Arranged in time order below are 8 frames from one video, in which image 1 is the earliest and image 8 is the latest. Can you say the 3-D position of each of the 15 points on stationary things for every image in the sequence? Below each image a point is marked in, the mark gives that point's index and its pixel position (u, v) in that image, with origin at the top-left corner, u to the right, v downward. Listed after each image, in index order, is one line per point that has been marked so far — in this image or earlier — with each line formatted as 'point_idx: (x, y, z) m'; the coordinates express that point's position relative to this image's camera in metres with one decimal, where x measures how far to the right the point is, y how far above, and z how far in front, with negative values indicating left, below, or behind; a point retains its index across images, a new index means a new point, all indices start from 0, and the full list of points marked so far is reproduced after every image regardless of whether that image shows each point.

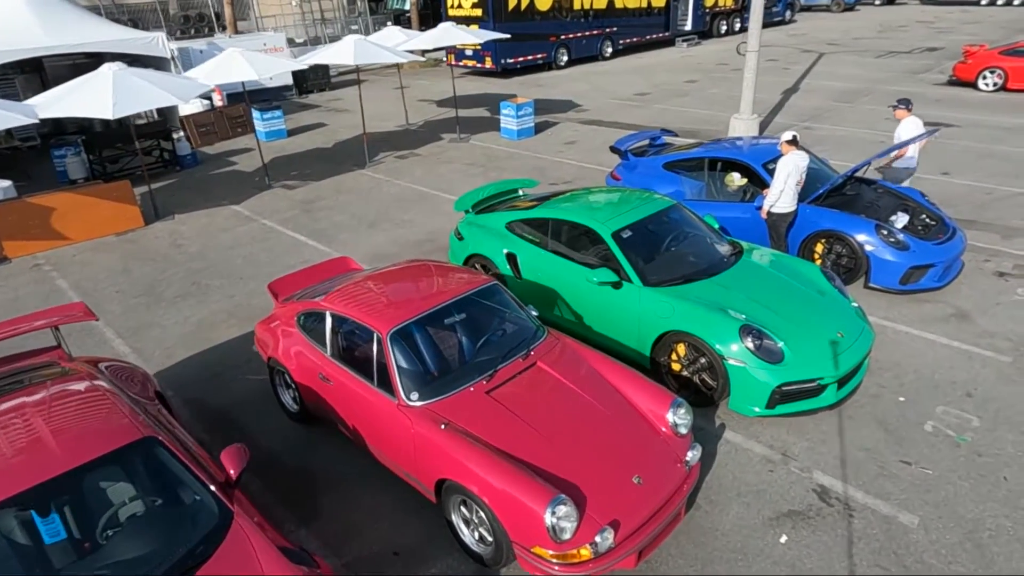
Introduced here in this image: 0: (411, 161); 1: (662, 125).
0: (-2.1, +2.7, +13.9) m
1: (+3.6, +3.9, +15.9) m
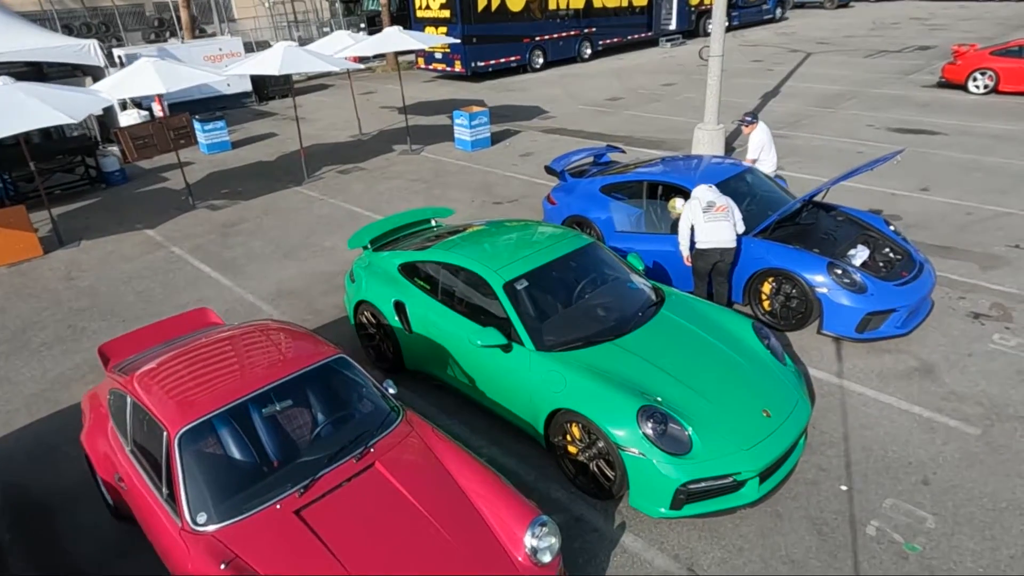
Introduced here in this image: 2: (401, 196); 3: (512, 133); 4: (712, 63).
0: (-3.1, +2.2, +13.0) m
1: (+2.6, +3.5, +14.9) m
2: (-2.0, +1.6, +11.6) m
3: (0.0, +3.6, +15.3) m
4: (+3.5, +3.9, +11.6) m
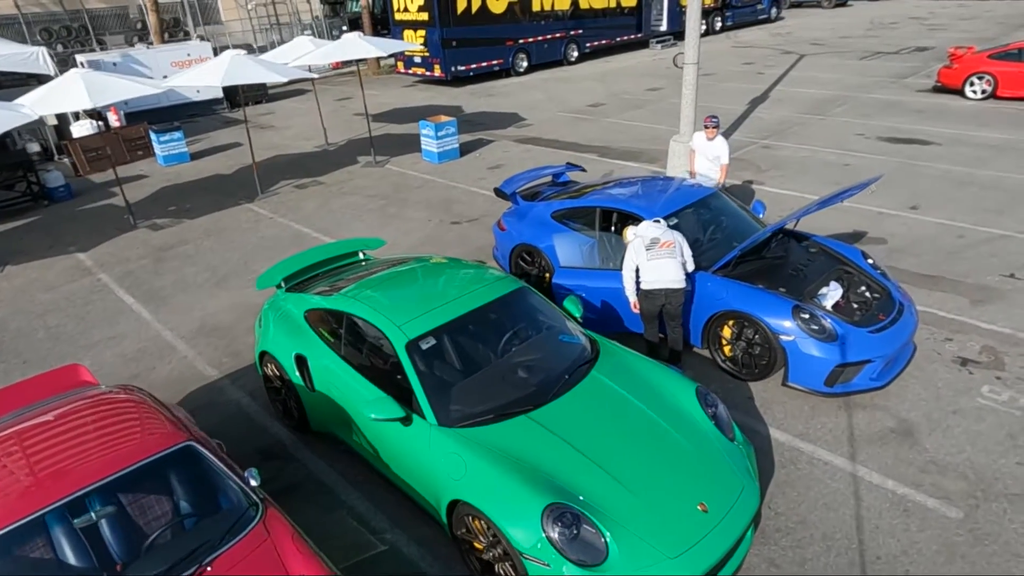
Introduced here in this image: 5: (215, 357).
0: (-3.7, +1.8, +12.2) m
1: (+2.0, +3.1, +14.2) m
2: (-2.6, +1.2, +10.9) m
3: (-0.6, +3.2, +14.6) m
4: (+2.8, +3.6, +10.8) m
5: (-3.2, -0.7, +7.0) m
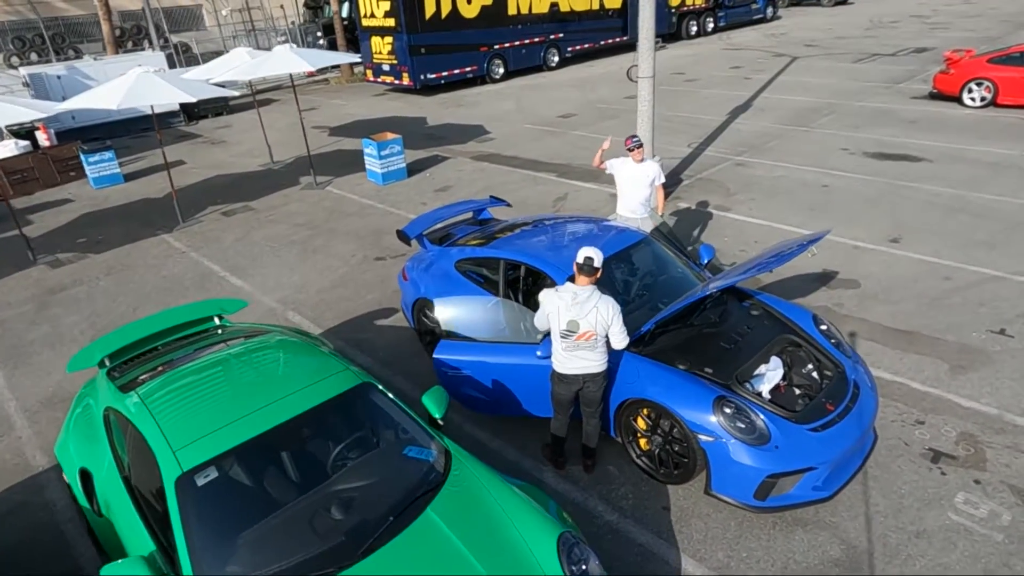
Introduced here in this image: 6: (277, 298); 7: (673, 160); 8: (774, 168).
0: (-4.7, +1.2, +11.2) m
1: (+1.1, +2.5, +13.0) m
2: (-3.5, +0.6, +9.9) m
3: (-1.5, +2.6, +13.5) m
4: (+1.9, +3.0, +9.7) m
5: (-4.1, -1.3, +6.0) m
6: (-2.9, -0.1, +8.2) m
7: (+3.1, +2.4, +12.5) m
8: (+4.6, +2.1, +11.7) m
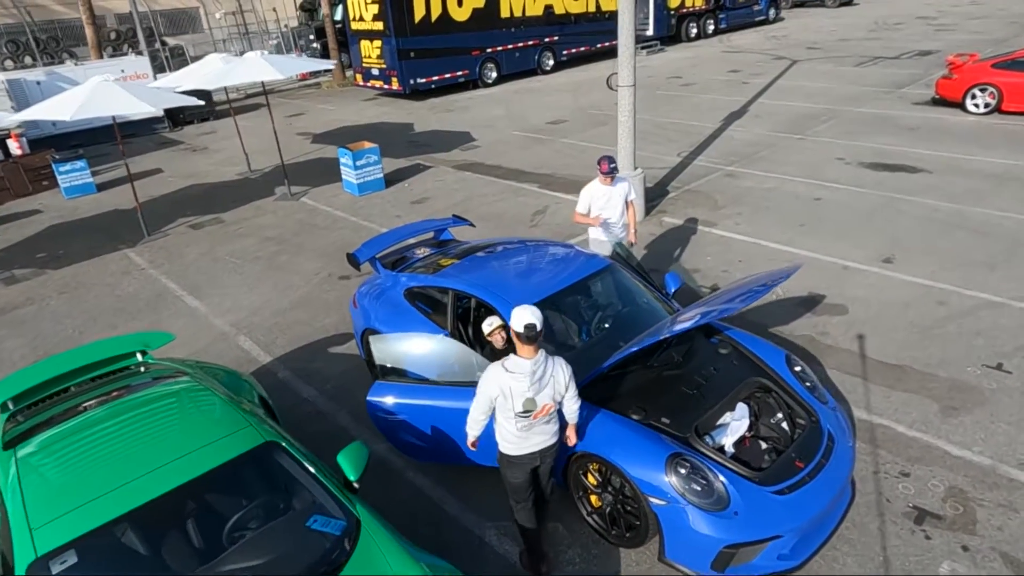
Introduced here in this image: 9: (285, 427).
0: (-5.0, +0.9, +10.8) m
1: (+0.7, +2.2, +12.6) m
2: (-3.9, +0.4, +9.4) m
3: (-1.9, +2.3, +13.0) m
4: (+1.5, +2.7, +9.2) m
5: (-4.5, -1.6, +5.5) m
6: (-3.3, -0.4, +7.8) m
7: (+2.7, +2.1, +12.1) m
8: (+4.3, +1.8, +11.2) m
9: (-2.0, -1.2, +5.8) m
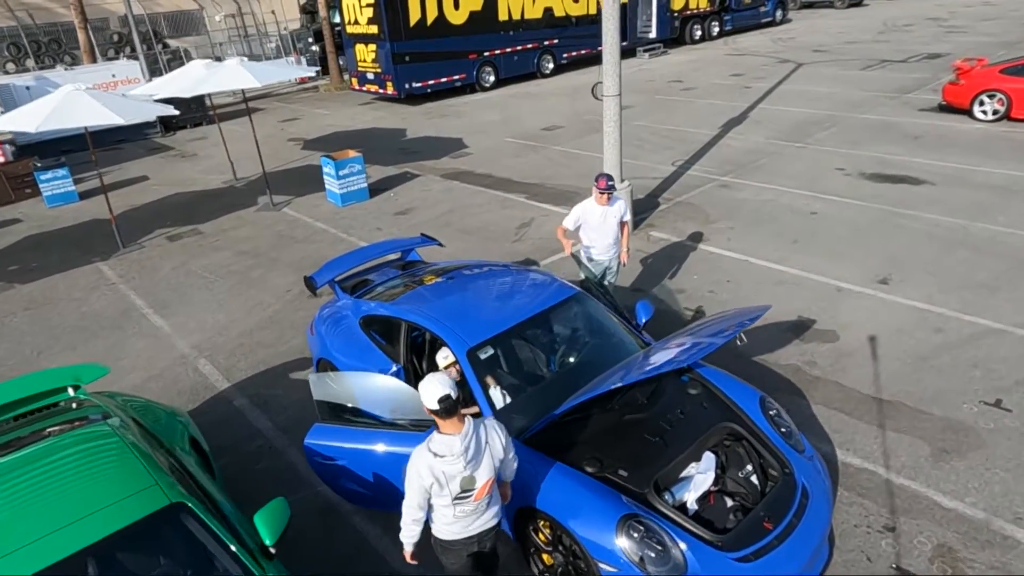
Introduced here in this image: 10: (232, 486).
0: (-5.3, +0.7, +10.5) m
1: (+0.5, +2.0, +12.2) m
2: (-4.2, +0.1, +9.1) m
3: (-2.1, +2.1, +12.7) m
4: (+1.3, +2.5, +8.8) m
5: (-4.9, -1.8, +5.3) m
6: (-3.6, -0.6, +7.5) m
7: (+2.5, +1.9, +11.7) m
8: (+4.0, +1.6, +10.7) m
9: (-2.3, -1.4, +5.5) m
10: (-2.2, -1.5, +5.2) m
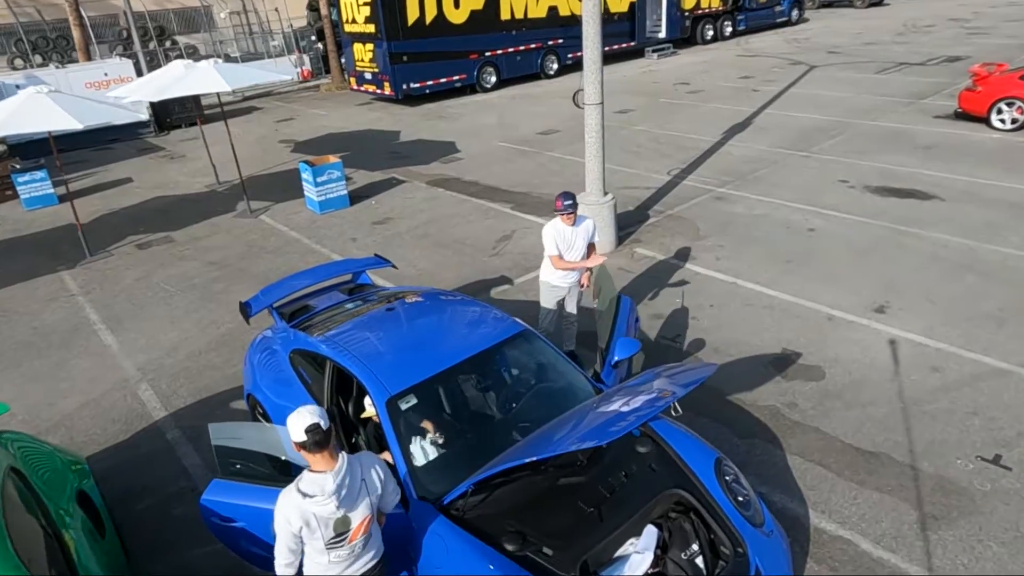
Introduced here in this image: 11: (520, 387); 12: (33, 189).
0: (-5.6, +0.5, +10.1) m
1: (+0.3, +1.8, +11.7) m
2: (-4.5, 0.0, +8.7) m
3: (-2.3, +1.9, +12.2) m
4: (+1.0, +2.2, +8.3) m
5: (-5.3, -2.0, +4.9) m
6: (-4.0, -0.8, +7.1) m
7: (+2.2, +1.6, +11.1) m
8: (+3.7, +1.3, +10.1) m
9: (-2.8, -1.7, +5.0) m
10: (-2.6, -1.8, +4.8) m
11: (+0.1, -0.7, +4.5) m
12: (-9.1, +1.9, +12.6) m
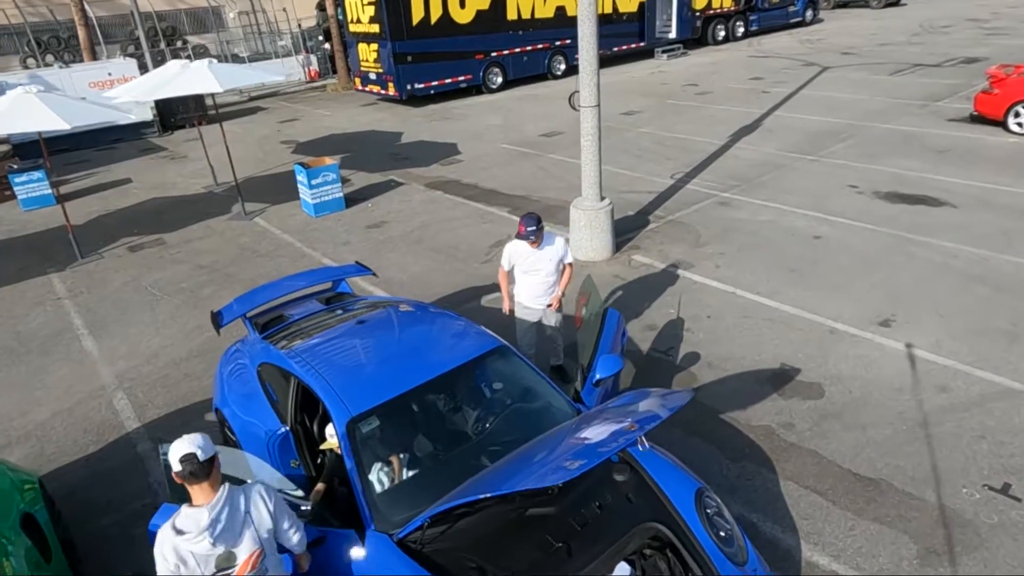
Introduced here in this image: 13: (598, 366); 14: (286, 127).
0: (-5.6, +0.5, +10.0) m
1: (+0.3, +1.7, +11.4) m
2: (-4.6, -0.1, +8.6) m
3: (-2.3, +1.8, +12.0) m
4: (+0.9, +2.1, +8.0) m
5: (-5.5, -2.1, +4.7) m
6: (-4.1, -0.9, +6.9) m
7: (+2.2, +1.5, +10.8) m
8: (+3.7, +1.2, +9.8) m
9: (-2.9, -1.7, +4.9) m
10: (-2.8, -1.8, +4.6) m
11: (-0.1, -0.8, +4.2) m
12: (-9.1, +1.9, +12.6) m
13: (+0.5, -0.5, +4.7) m
14: (-6.2, +4.4, +18.2) m
